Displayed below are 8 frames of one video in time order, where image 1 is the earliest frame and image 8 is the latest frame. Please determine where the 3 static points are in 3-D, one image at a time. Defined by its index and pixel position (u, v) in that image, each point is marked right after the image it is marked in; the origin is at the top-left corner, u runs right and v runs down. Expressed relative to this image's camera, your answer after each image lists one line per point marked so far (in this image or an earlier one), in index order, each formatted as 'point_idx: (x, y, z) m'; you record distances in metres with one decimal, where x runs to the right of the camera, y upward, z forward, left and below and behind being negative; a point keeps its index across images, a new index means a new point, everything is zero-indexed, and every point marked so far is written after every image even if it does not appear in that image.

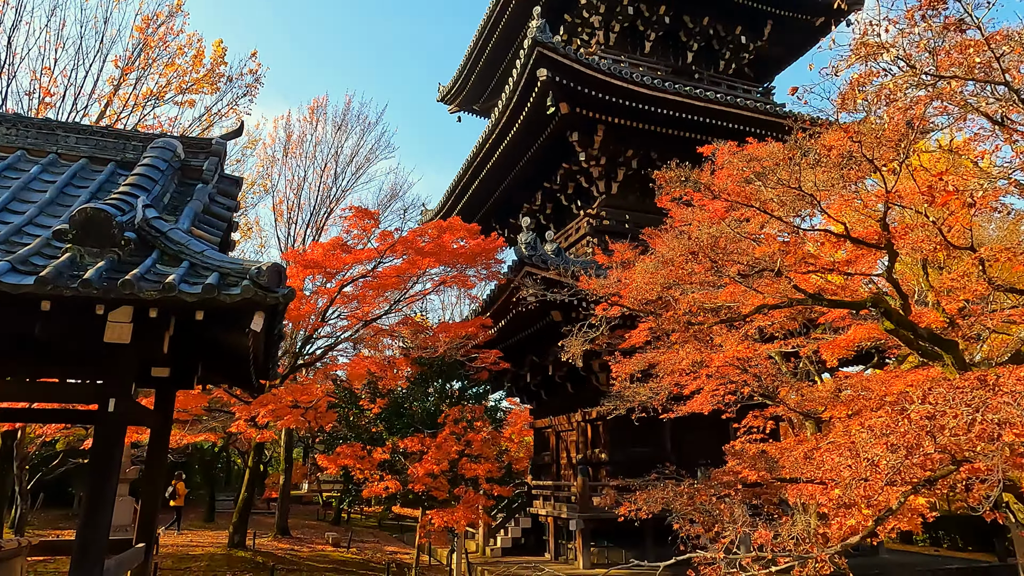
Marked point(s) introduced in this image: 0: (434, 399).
0: (-1.3, -1.9, +11.6) m
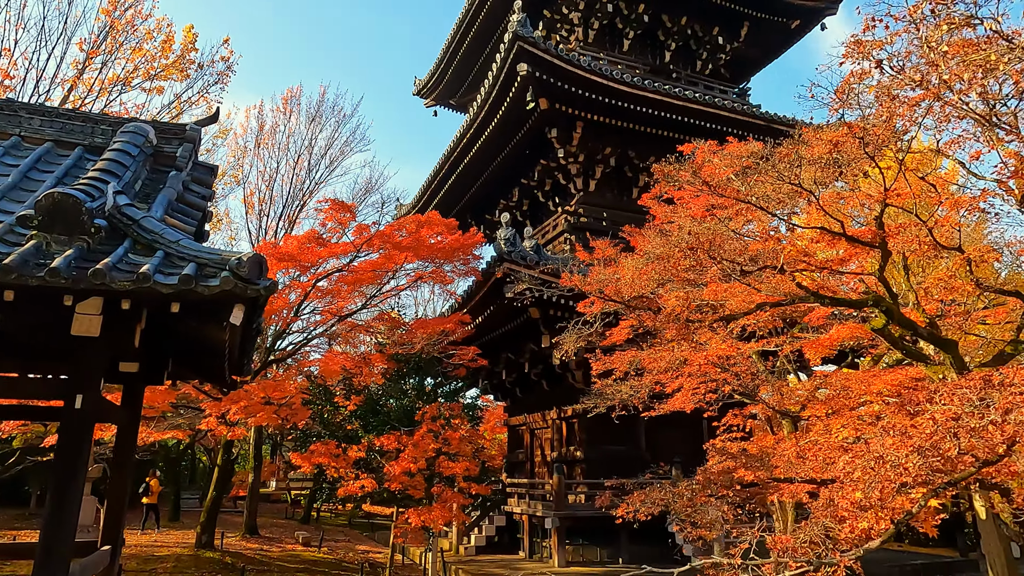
0: (-1.7, -1.9, +11.5) m
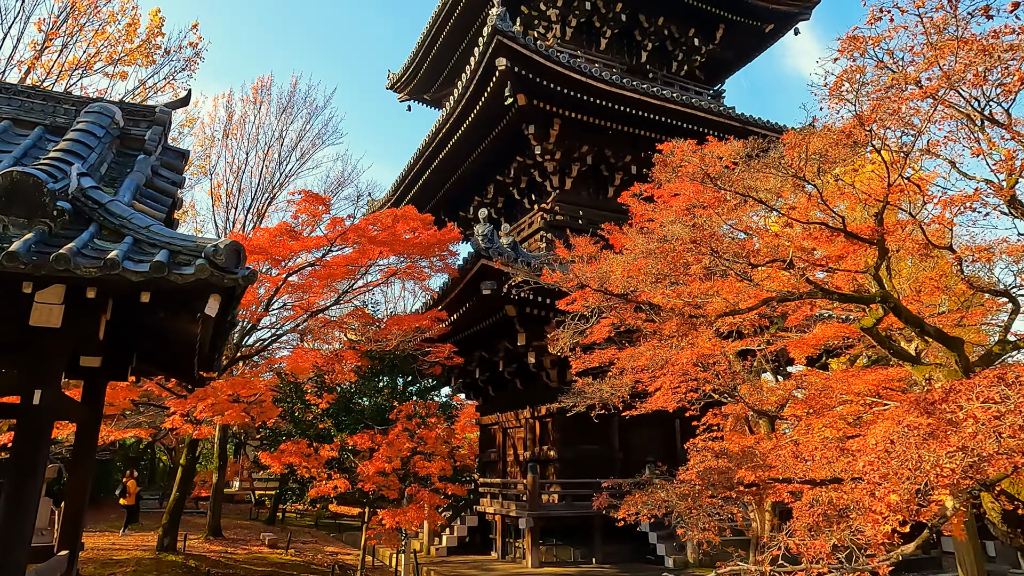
0: (-2.1, -1.8, +11.2) m
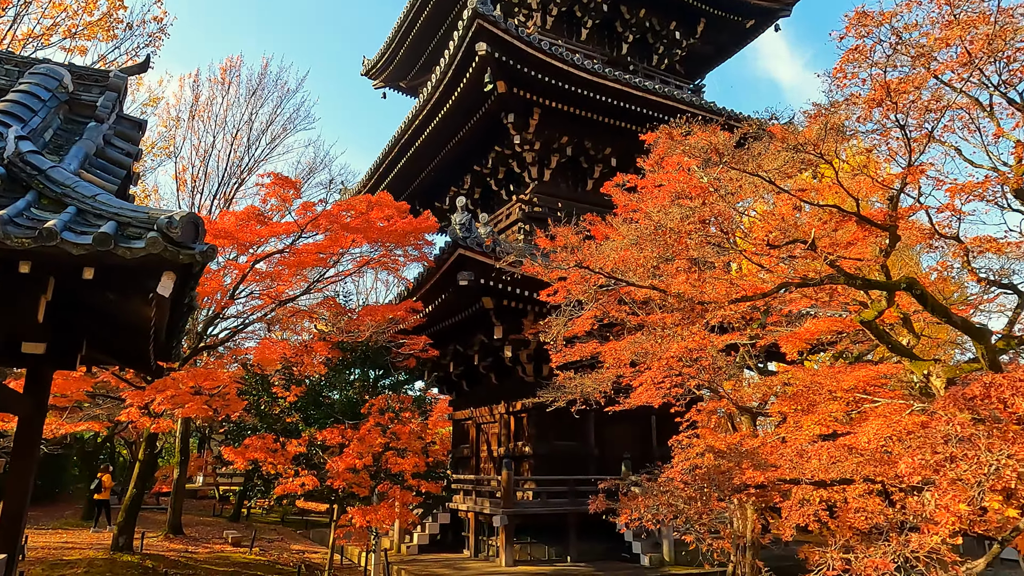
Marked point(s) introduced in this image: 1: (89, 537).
0: (-2.5, -1.6, +10.7) m
1: (-9.2, -5.4, +14.4) m
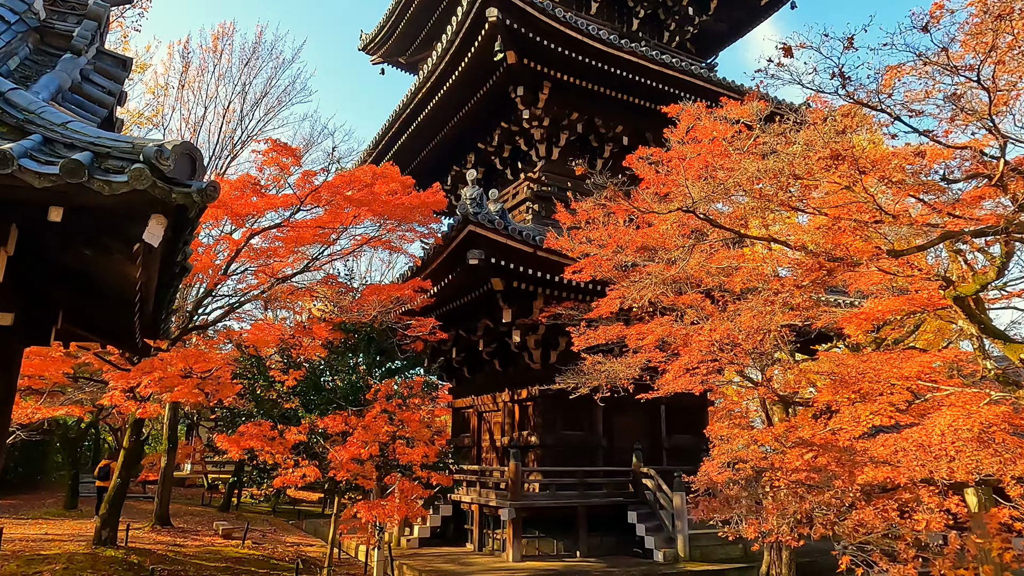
0: (-2.3, -1.3, +10.0) m
1: (-9.0, -4.9, +13.6) m
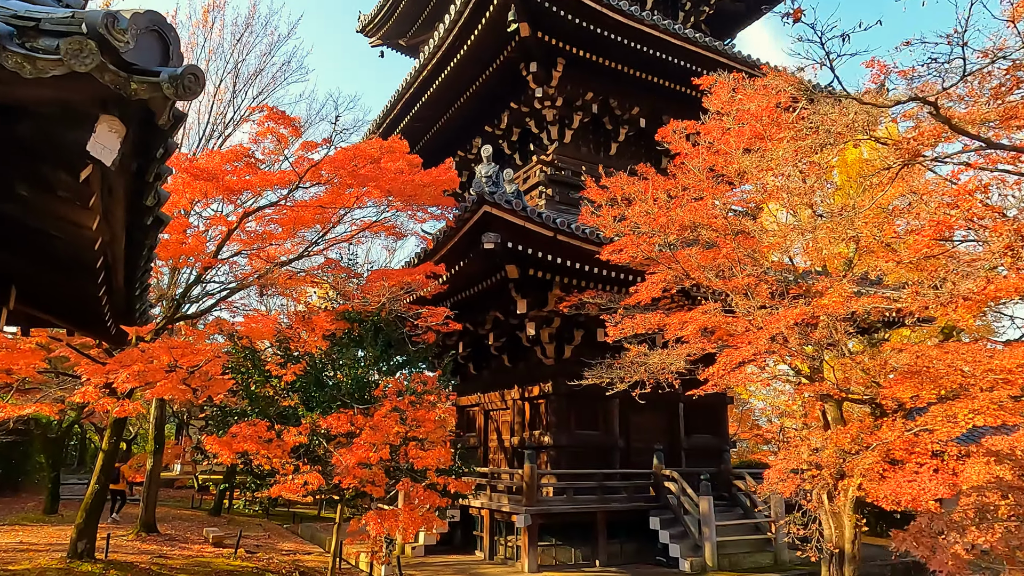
0: (-2.0, -1.1, +9.1) m
1: (-8.8, -4.7, +12.6) m
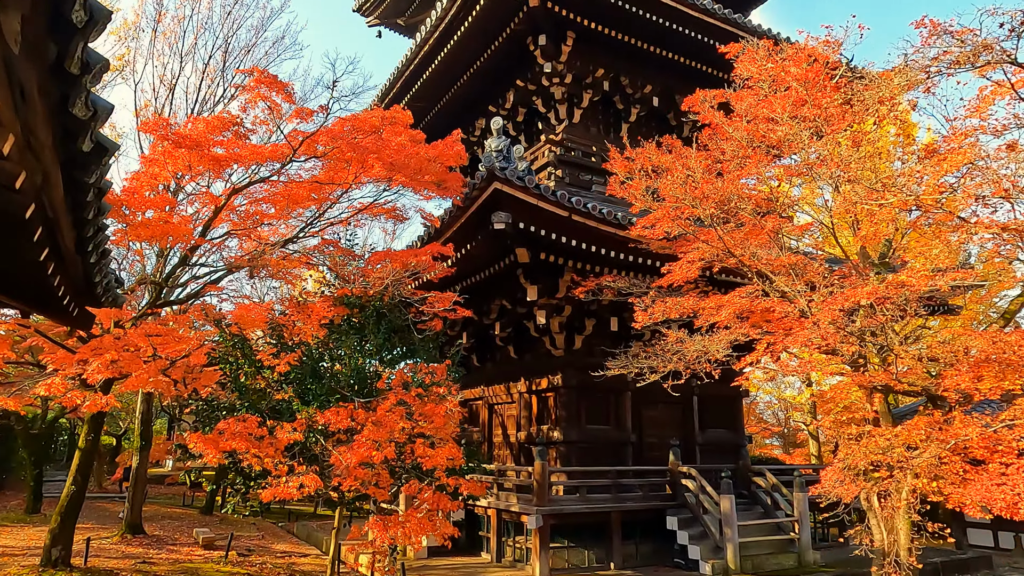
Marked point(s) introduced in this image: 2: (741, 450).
0: (-1.8, -0.9, +8.3) m
1: (-8.6, -4.5, +11.8) m
2: (+4.6, -3.3, +13.5) m
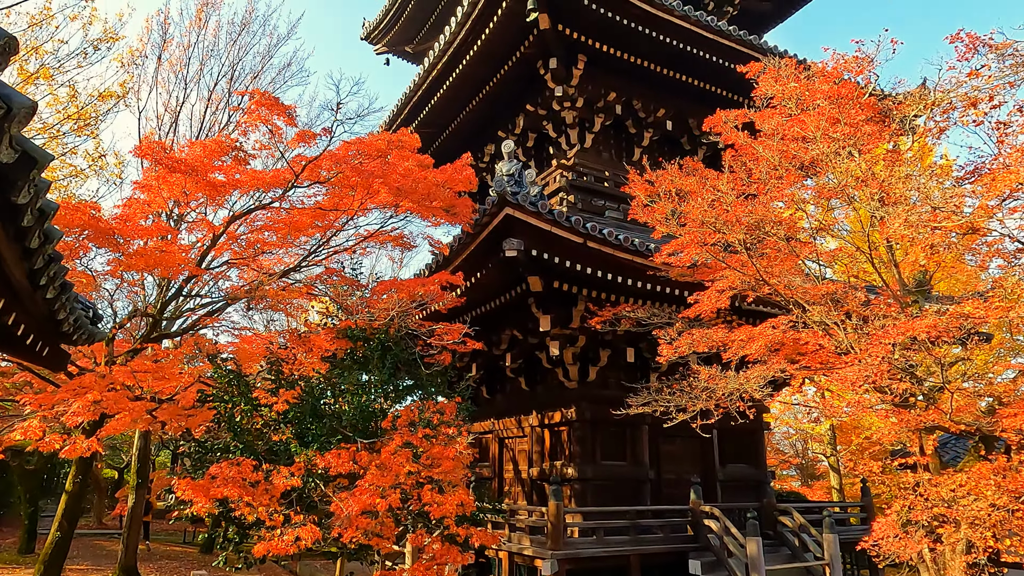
0: (-1.7, -1.2, +7.8) m
1: (-8.4, -5.0, +11.3) m
2: (+4.9, -3.8, +12.8) m
